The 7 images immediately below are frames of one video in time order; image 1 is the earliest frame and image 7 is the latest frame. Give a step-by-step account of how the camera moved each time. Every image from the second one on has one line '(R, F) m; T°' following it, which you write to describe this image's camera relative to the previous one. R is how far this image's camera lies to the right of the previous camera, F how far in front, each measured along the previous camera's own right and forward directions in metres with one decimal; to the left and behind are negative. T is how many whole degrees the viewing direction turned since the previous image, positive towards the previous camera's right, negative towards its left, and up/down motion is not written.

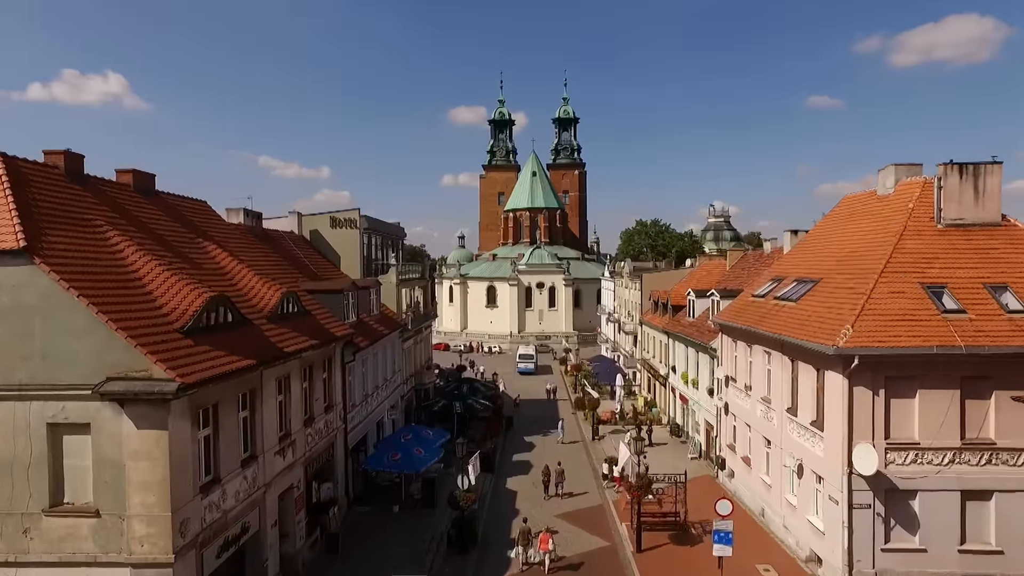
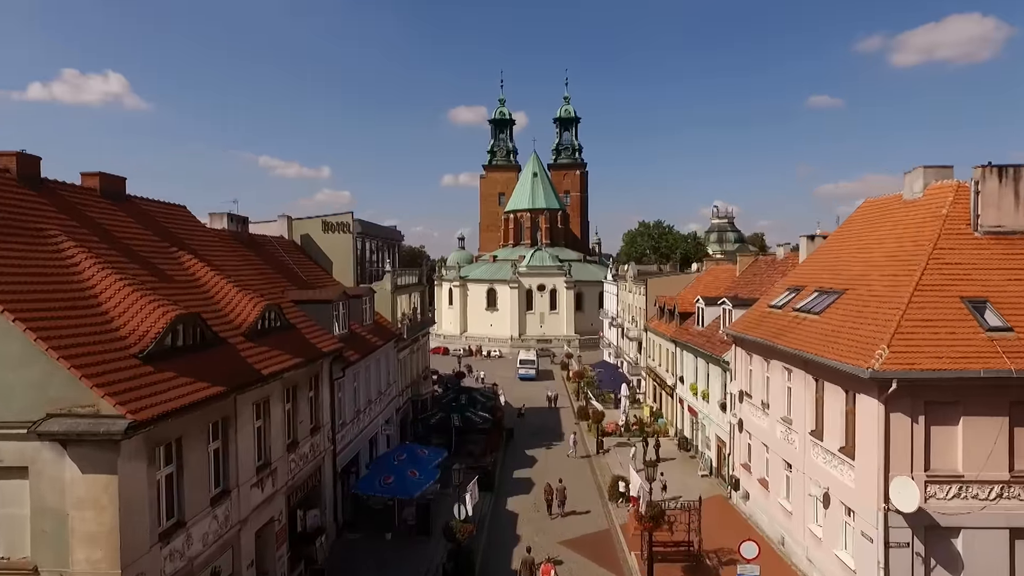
(0.0, +1.3) m; 0°
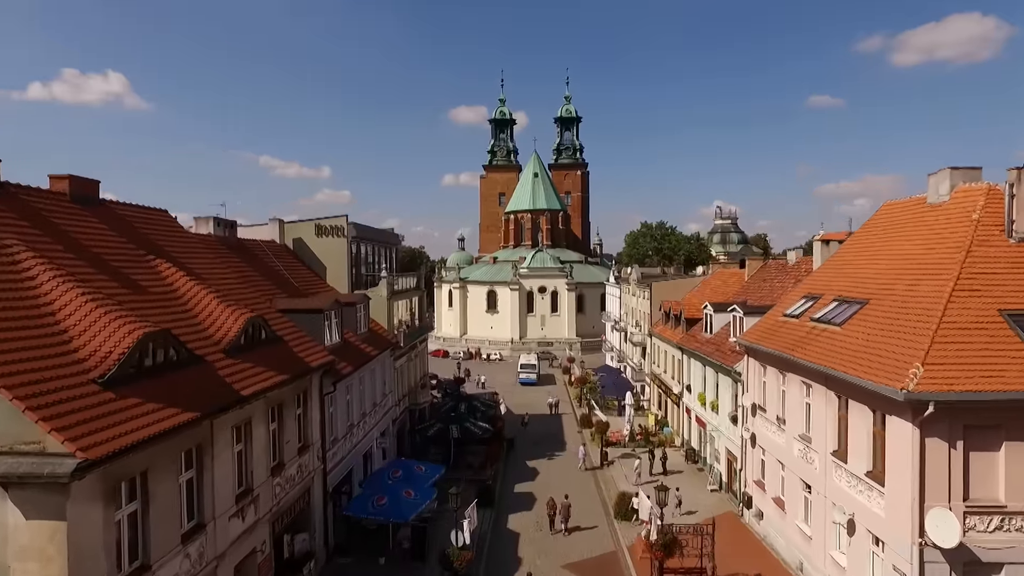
(0.0, +1.1) m; 0°
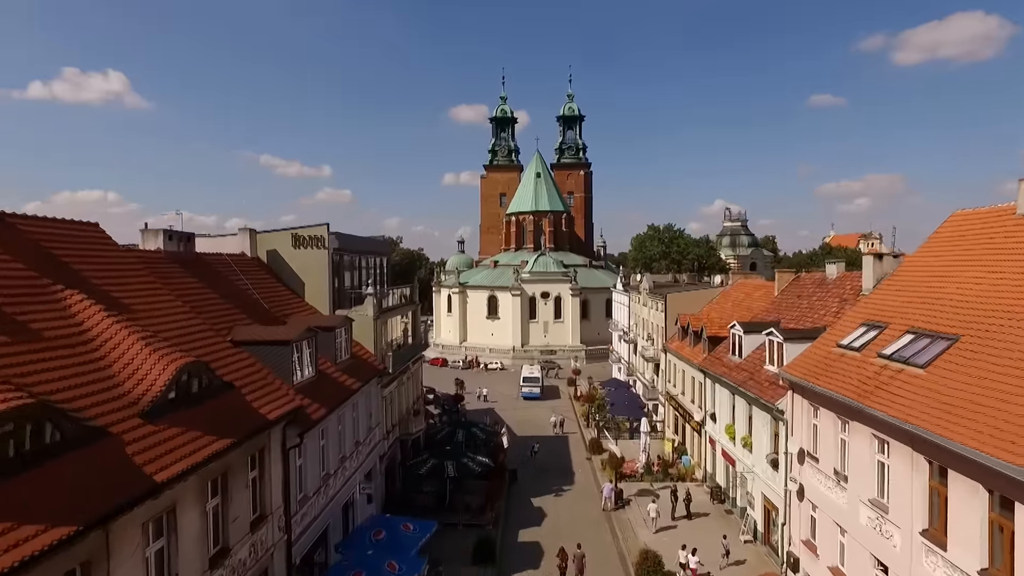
(-0.1, +3.2) m; 0°
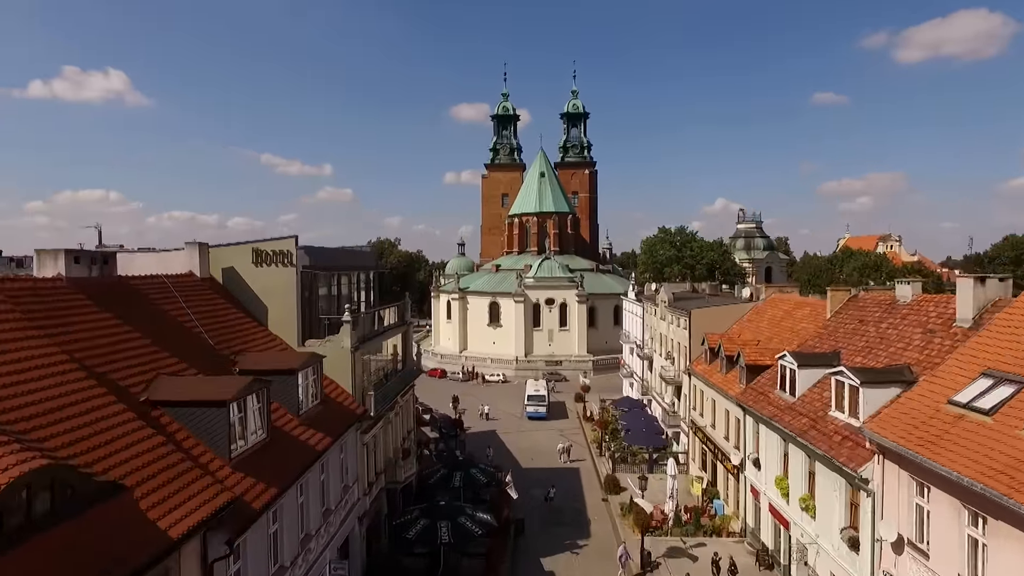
(-0.2, +4.1) m; 0°
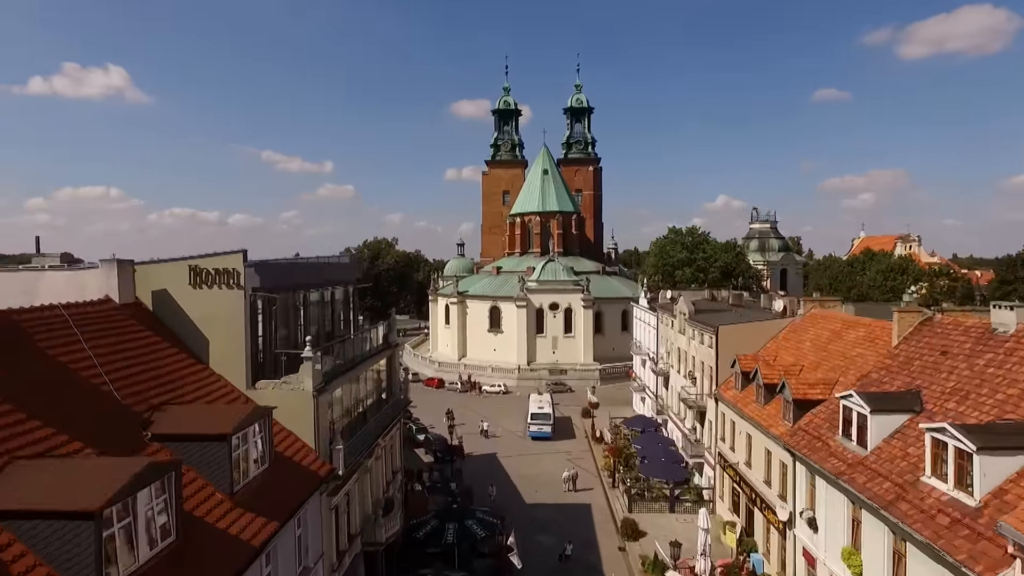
(-0.1, +3.9) m; 0°
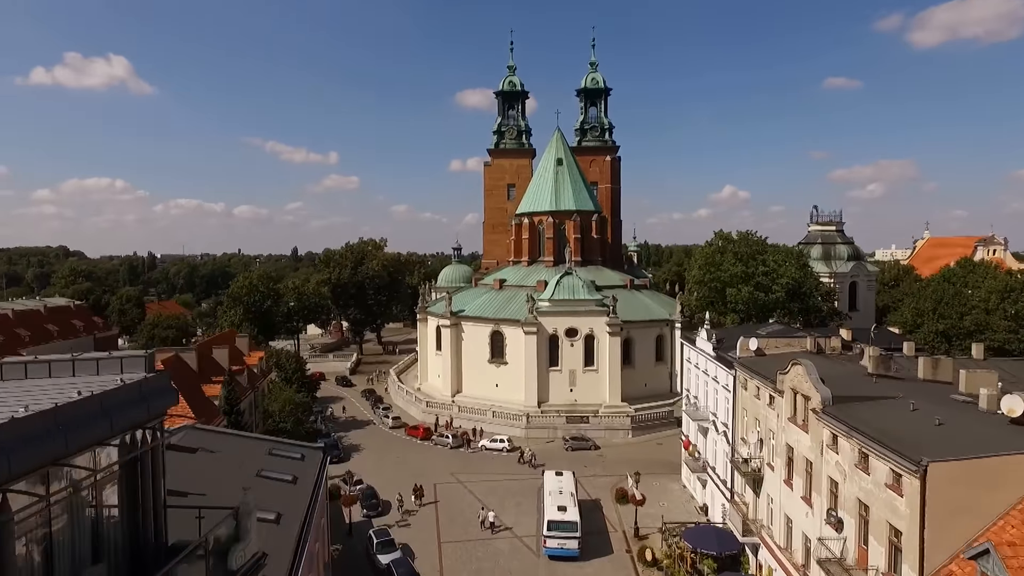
(-0.2, +13.9) m; -1°
